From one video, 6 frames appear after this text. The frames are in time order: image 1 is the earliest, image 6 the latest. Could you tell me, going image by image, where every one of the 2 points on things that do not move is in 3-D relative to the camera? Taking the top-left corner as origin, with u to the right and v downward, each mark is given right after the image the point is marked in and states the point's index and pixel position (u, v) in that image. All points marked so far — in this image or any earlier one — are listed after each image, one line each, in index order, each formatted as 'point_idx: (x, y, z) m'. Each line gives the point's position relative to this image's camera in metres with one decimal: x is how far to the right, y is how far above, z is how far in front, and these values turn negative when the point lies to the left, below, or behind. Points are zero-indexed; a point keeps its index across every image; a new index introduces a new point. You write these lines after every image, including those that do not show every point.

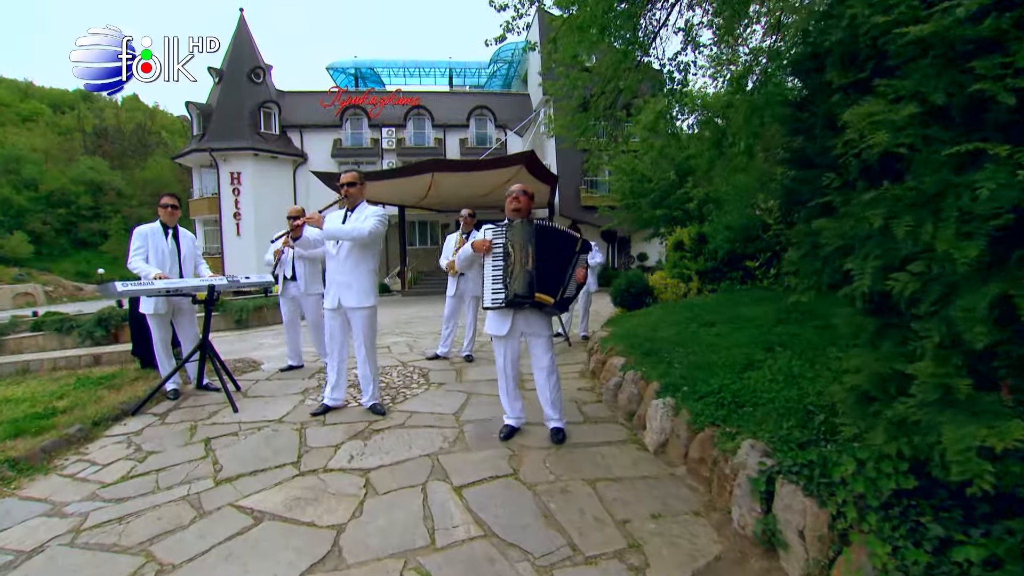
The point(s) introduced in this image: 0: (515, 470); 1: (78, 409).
0: (+0.1, -1.3, +3.4) m
1: (-4.2, -1.2, +4.5) m
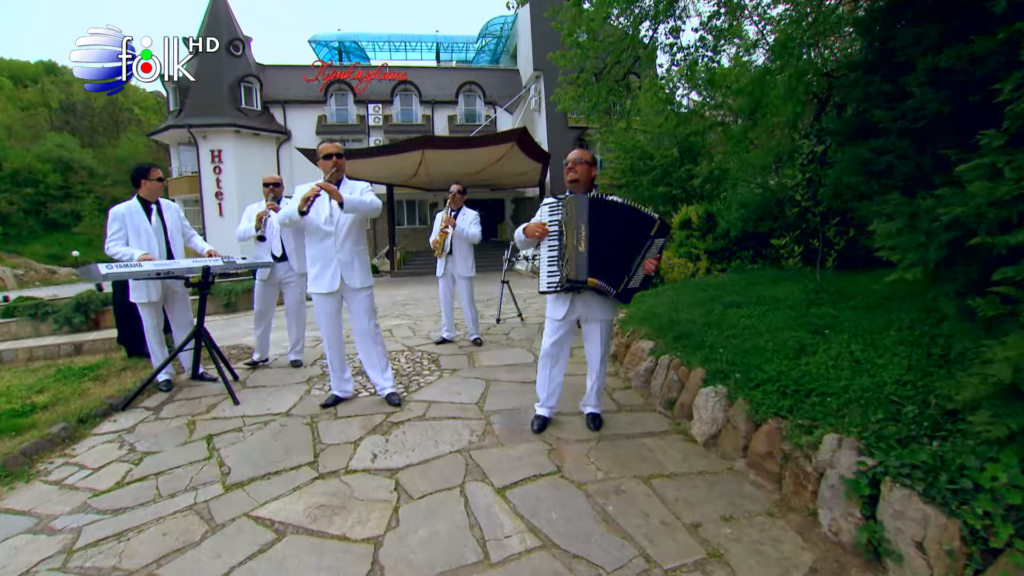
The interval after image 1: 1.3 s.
0: (+0.3, -1.2, +3.1) m
1: (-3.9, -1.0, +4.1) m
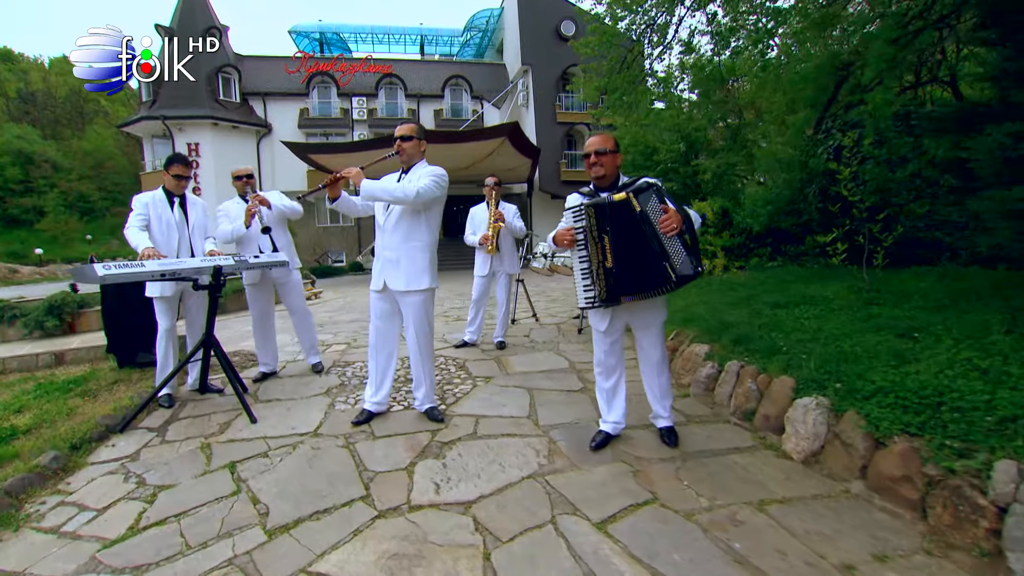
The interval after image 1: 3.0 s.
0: (+0.8, -1.2, +2.7) m
1: (-3.5, -1.0, +3.5) m
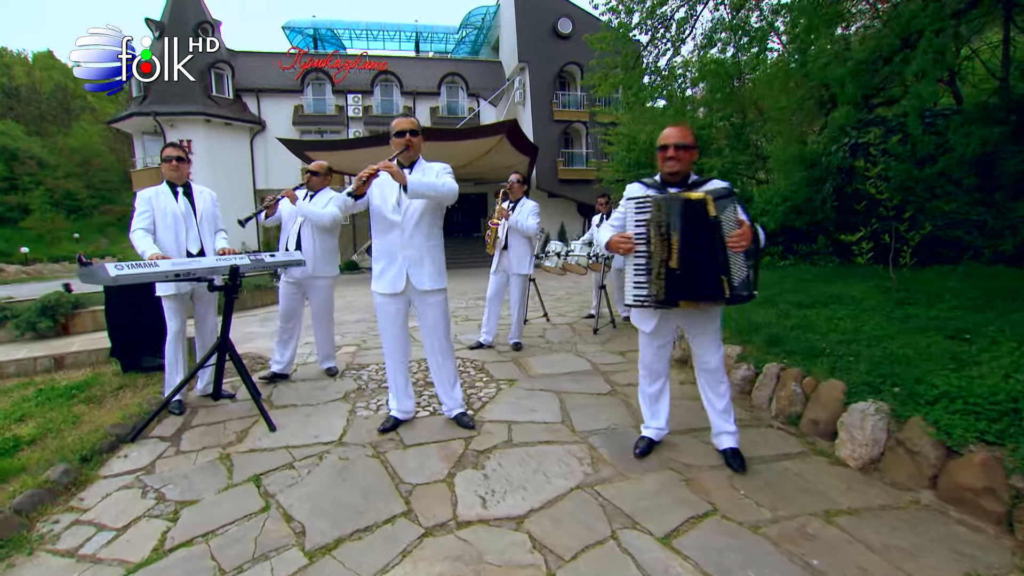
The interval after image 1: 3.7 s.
0: (+1.1, -1.2, +2.5) m
1: (-3.2, -1.0, +3.3) m
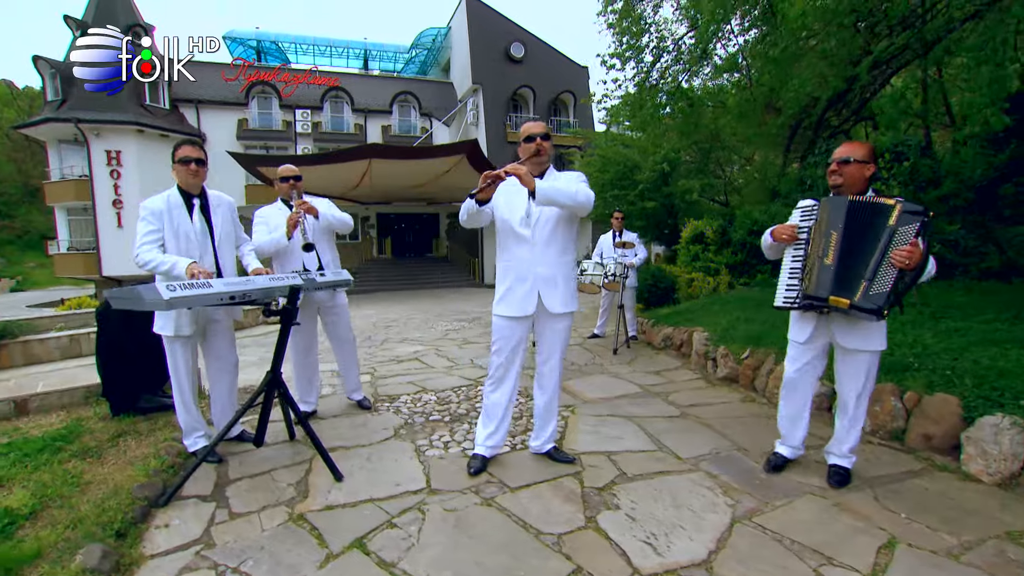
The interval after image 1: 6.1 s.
0: (+1.9, -1.3, +2.4) m
1: (-2.5, -1.2, +2.5) m
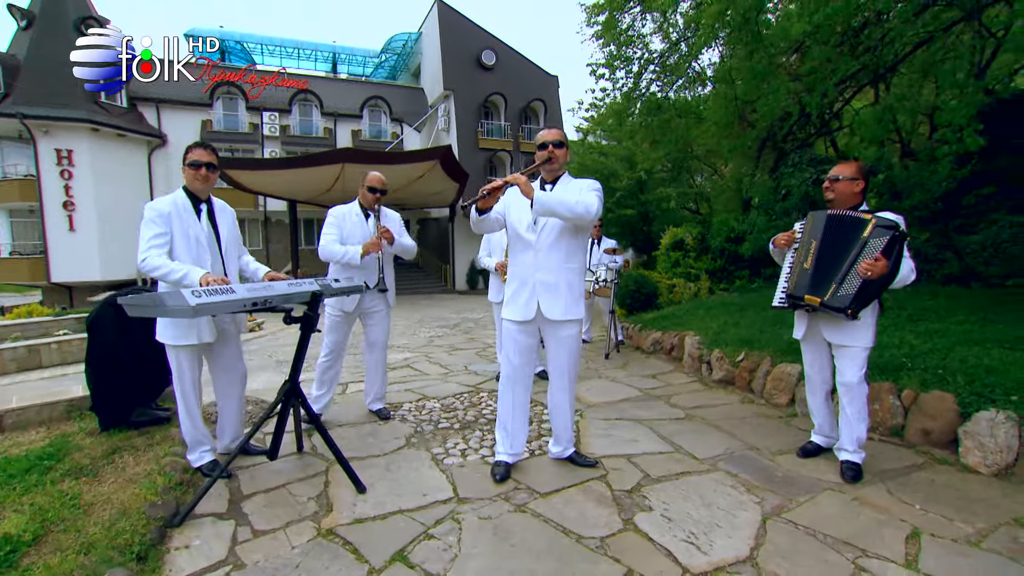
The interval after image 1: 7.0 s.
0: (+2.1, -1.3, +2.5) m
1: (-2.3, -1.2, +2.3) m
